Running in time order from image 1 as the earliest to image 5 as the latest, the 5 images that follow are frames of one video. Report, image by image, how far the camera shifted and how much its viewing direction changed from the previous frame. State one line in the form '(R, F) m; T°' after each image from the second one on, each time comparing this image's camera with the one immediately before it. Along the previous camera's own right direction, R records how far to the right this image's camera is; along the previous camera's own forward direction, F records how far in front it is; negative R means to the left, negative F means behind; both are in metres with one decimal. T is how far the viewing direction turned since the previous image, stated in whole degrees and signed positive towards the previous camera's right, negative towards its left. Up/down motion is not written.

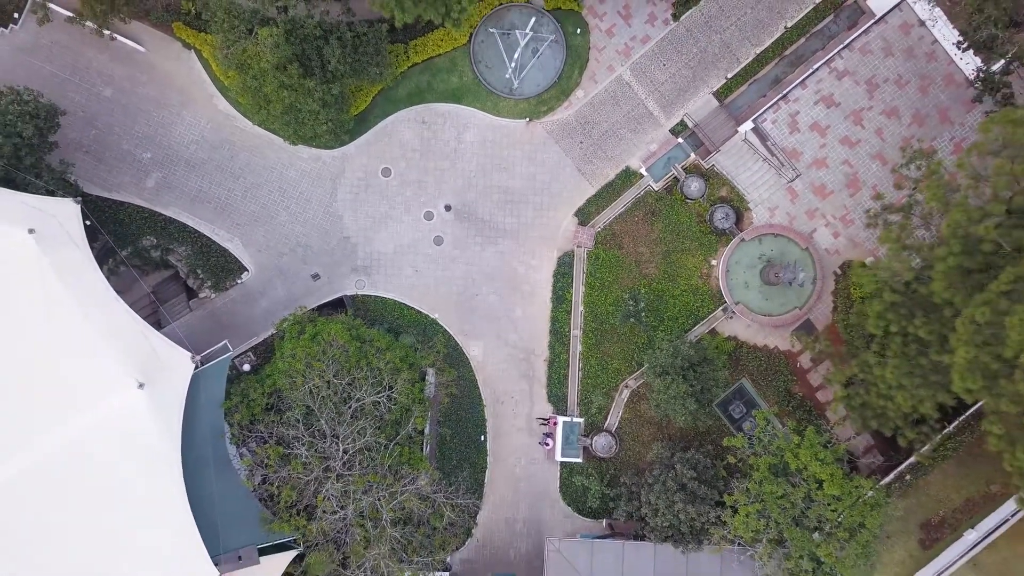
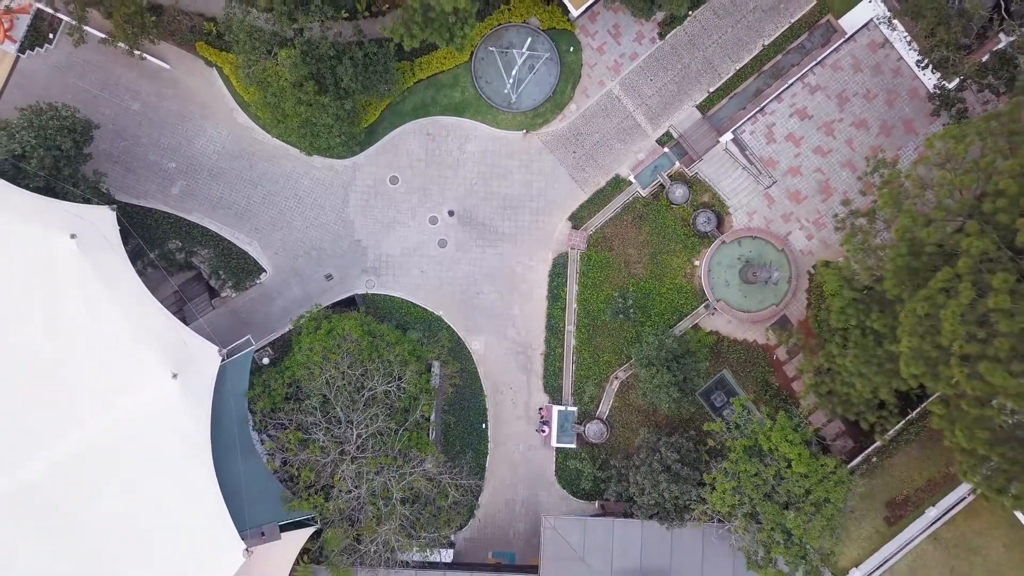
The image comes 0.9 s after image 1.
(+0.1, -1.9) m; 0°
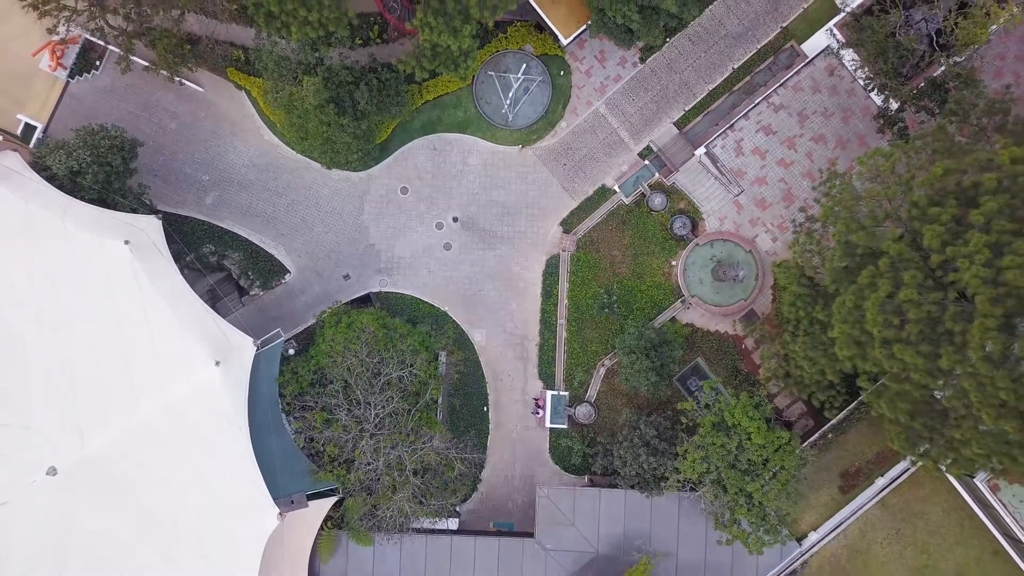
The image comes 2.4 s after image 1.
(+0.1, -3.1) m; 0°
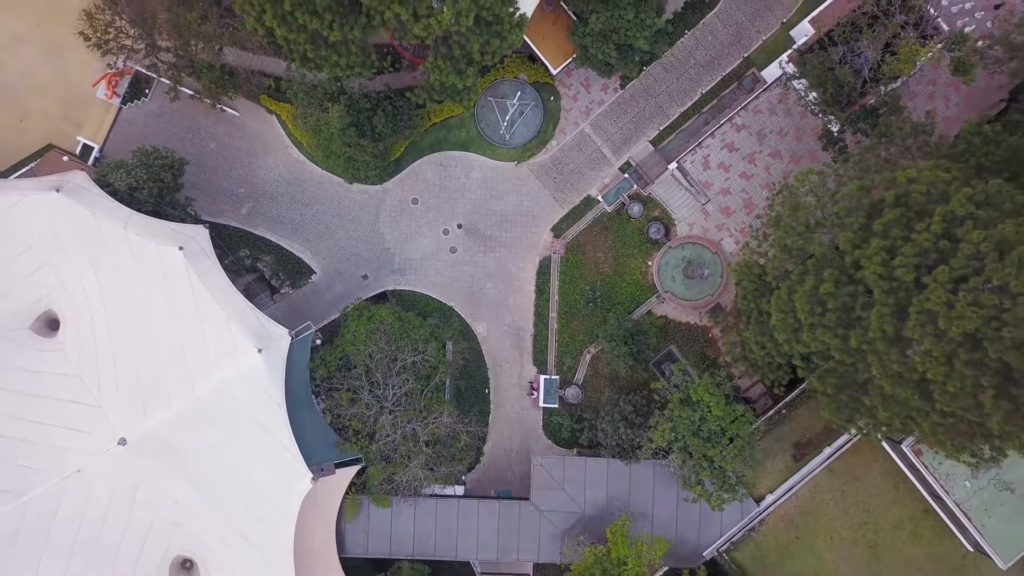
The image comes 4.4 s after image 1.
(+0.1, -4.2) m; 0°
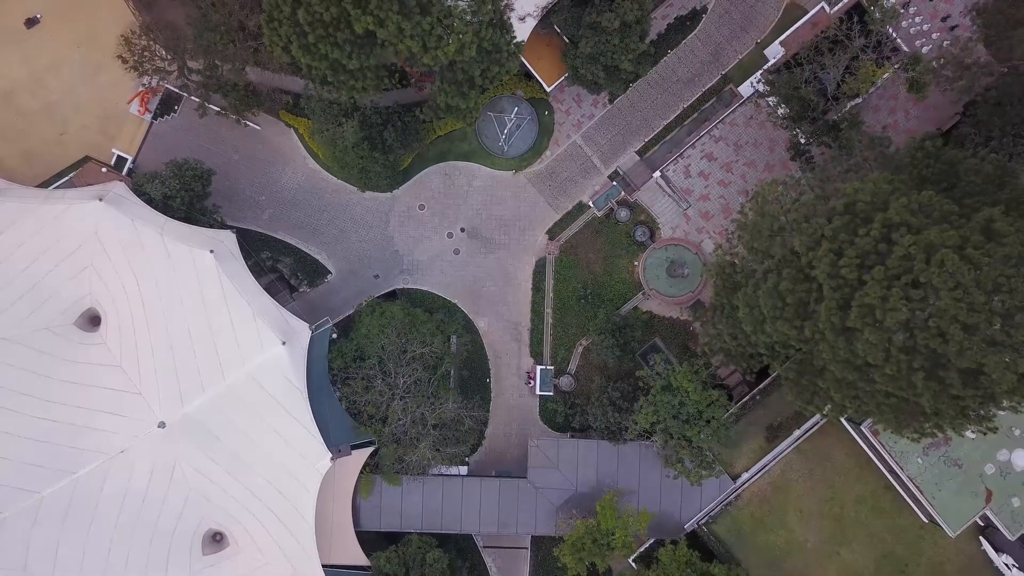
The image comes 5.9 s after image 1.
(+0.1, -3.1) m; 0°
